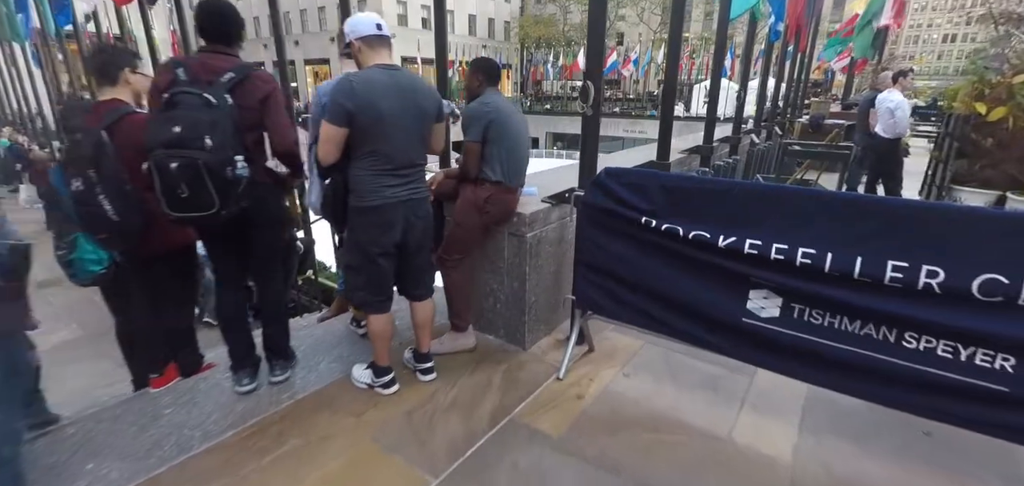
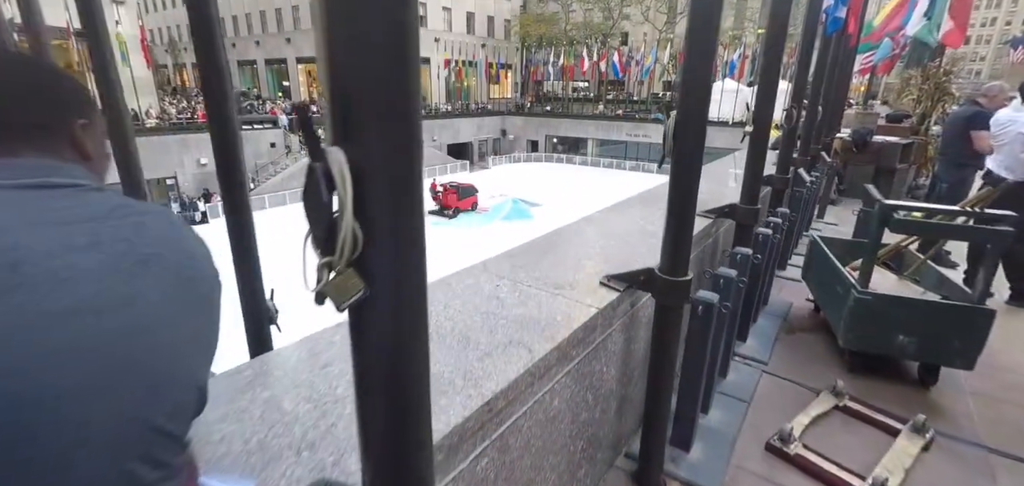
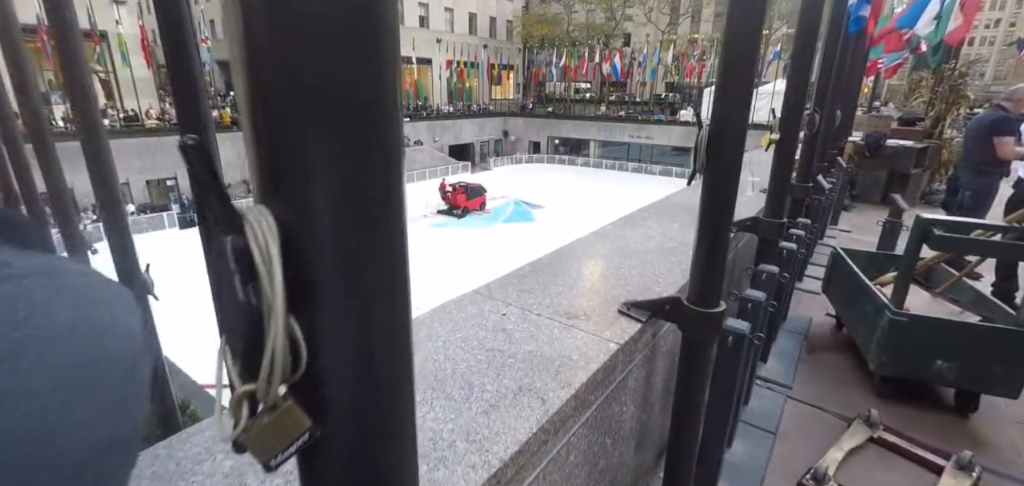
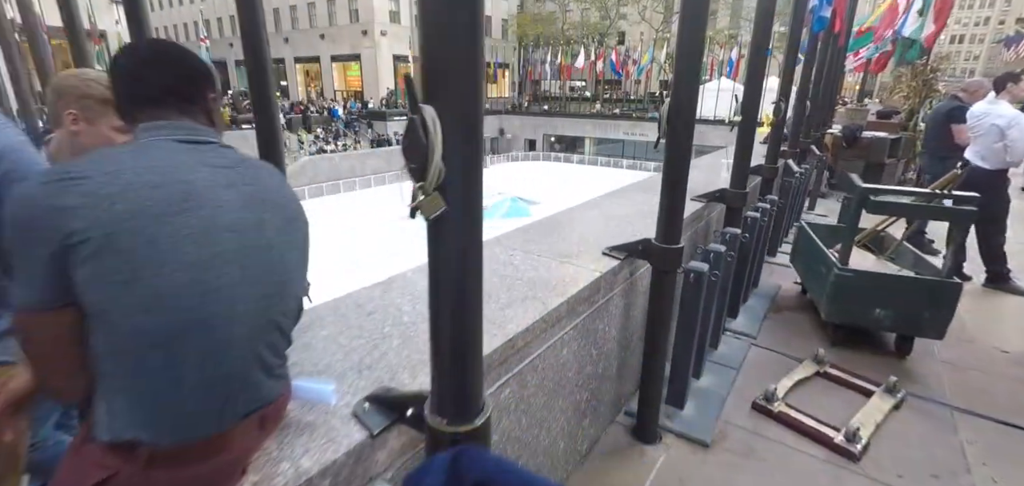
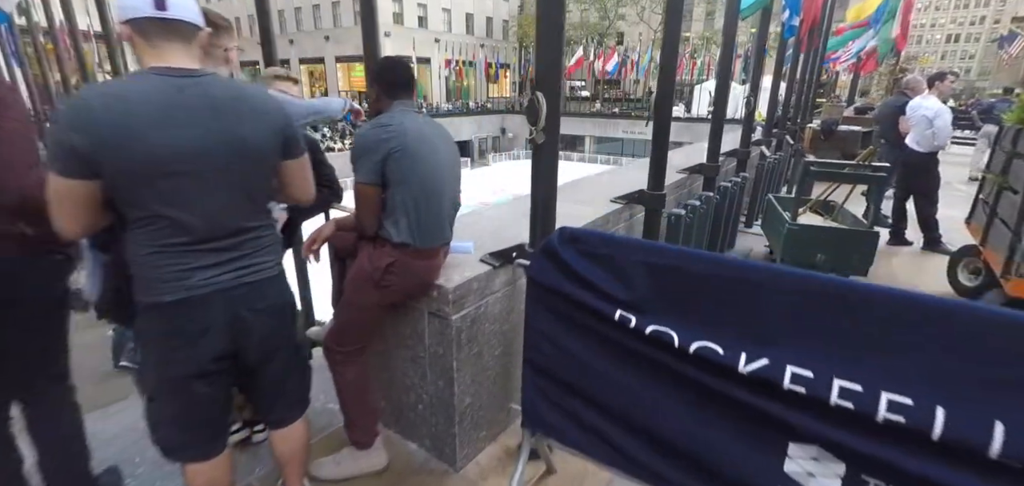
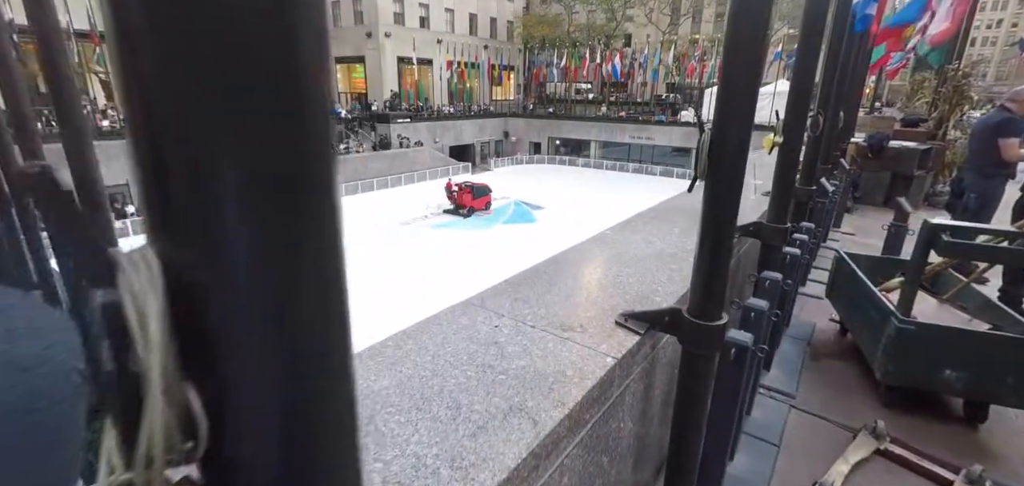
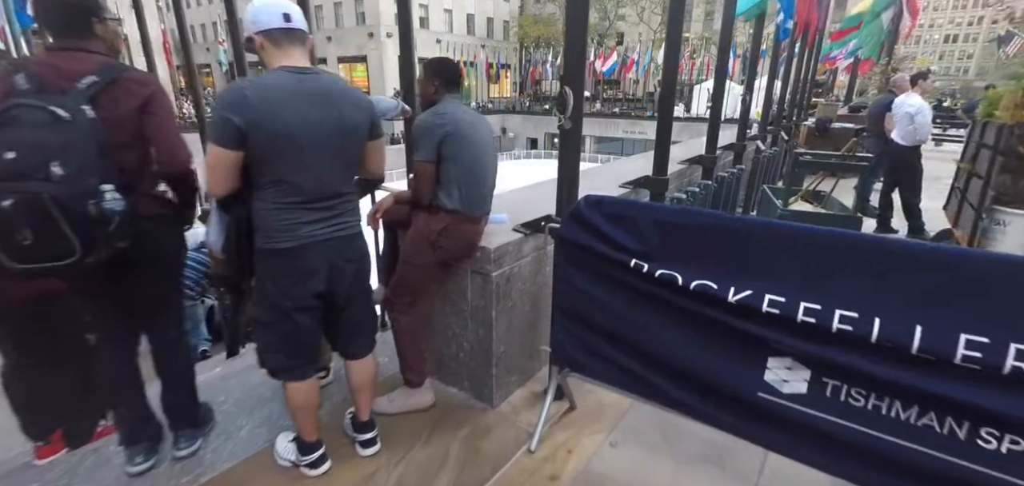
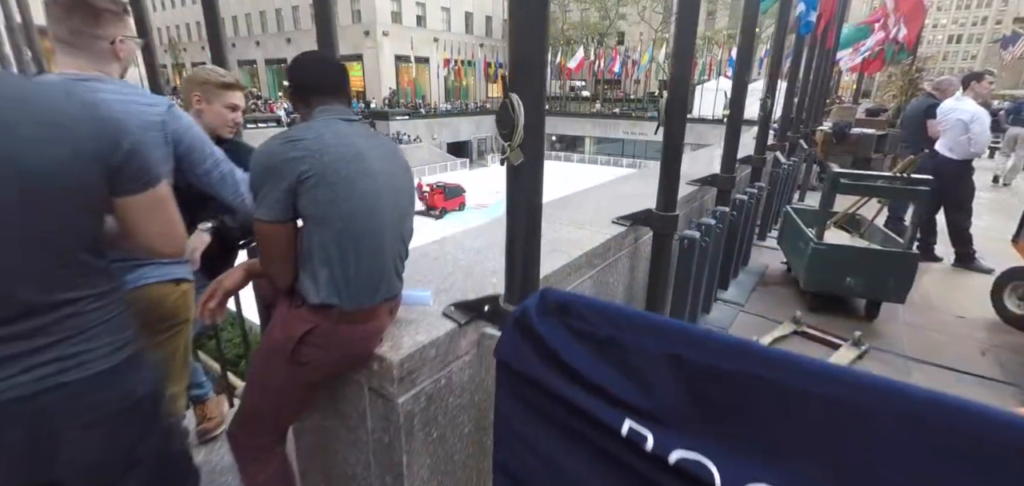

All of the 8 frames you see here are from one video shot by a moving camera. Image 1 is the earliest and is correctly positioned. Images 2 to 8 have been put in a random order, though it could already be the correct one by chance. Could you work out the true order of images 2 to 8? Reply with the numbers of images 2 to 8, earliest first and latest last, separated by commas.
7, 5, 8, 4, 2, 3, 6
